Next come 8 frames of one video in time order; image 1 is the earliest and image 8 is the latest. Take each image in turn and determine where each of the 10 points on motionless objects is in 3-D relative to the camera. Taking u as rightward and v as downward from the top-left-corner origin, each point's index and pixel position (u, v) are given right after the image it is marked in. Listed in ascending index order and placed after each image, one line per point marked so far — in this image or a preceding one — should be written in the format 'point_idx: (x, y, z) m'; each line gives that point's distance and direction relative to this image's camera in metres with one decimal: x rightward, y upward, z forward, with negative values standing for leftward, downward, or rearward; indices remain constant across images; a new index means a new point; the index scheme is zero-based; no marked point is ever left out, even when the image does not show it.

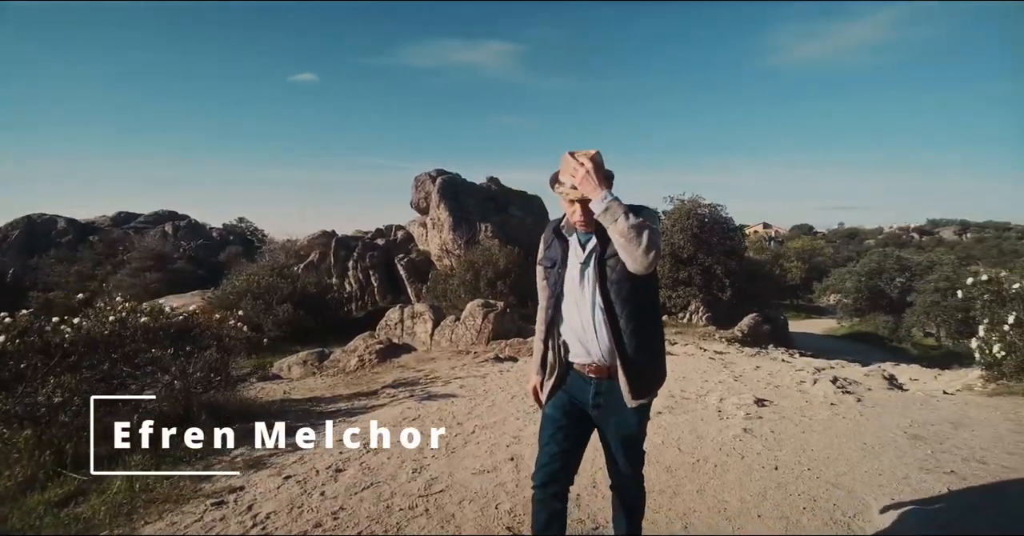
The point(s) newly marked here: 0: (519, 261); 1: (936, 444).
0: (+0.2, +0.2, +19.0) m
1: (+3.4, -1.4, +4.4) m
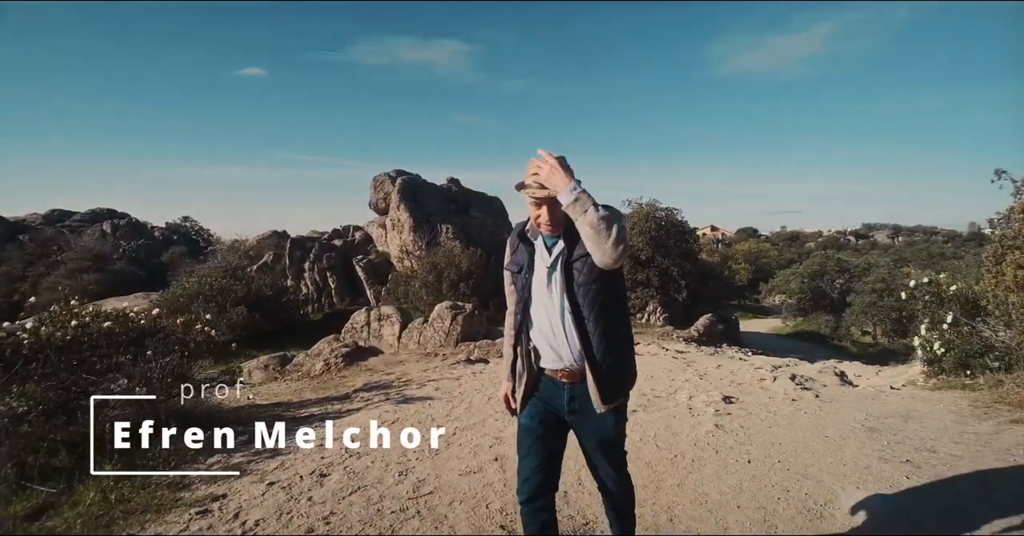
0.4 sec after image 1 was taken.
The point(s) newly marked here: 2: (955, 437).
0: (-1.1, +0.2, +19.0) m
1: (+3.3, -1.4, +4.7) m
2: (+3.7, -1.4, +4.7) m
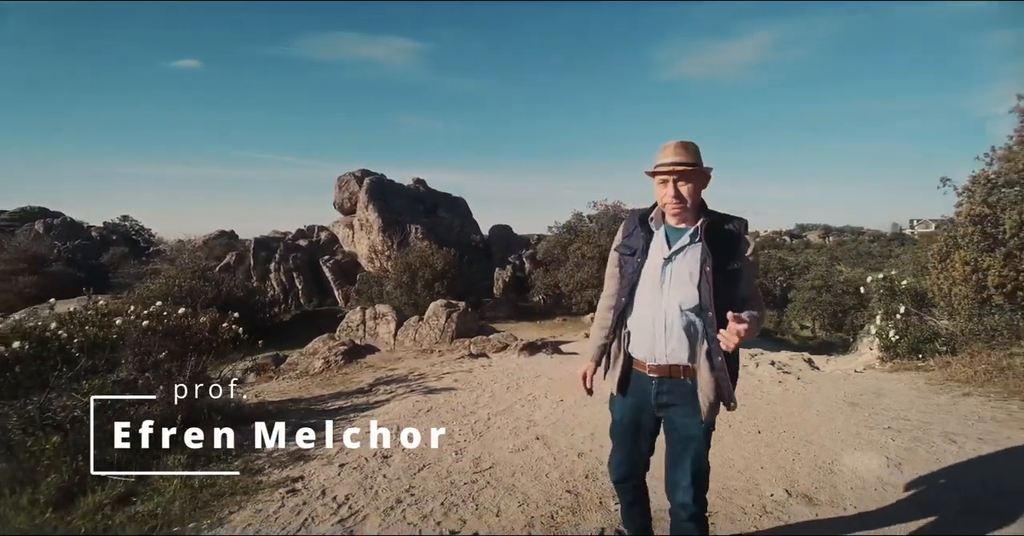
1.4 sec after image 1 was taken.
0: (-2.0, +0.2, +19.4) m
1: (+3.6, -1.4, +5.5) m
2: (+4.1, -1.4, +5.5) m
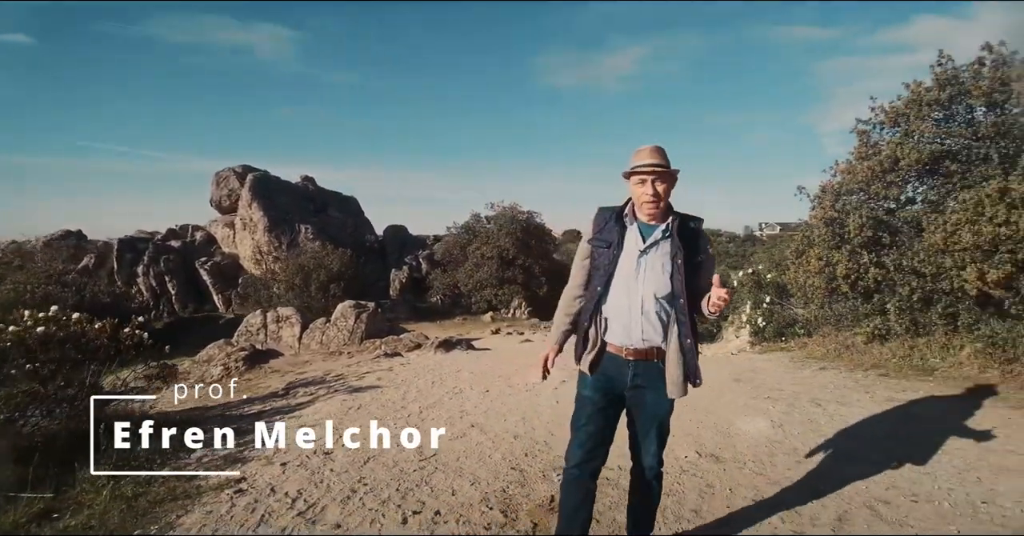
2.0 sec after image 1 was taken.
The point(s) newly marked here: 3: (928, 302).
0: (-5.5, +0.1, +18.9) m
1: (+2.8, -1.3, +6.4) m
2: (+3.3, -1.3, +6.5) m
3: (+5.3, -0.4, +7.1) m
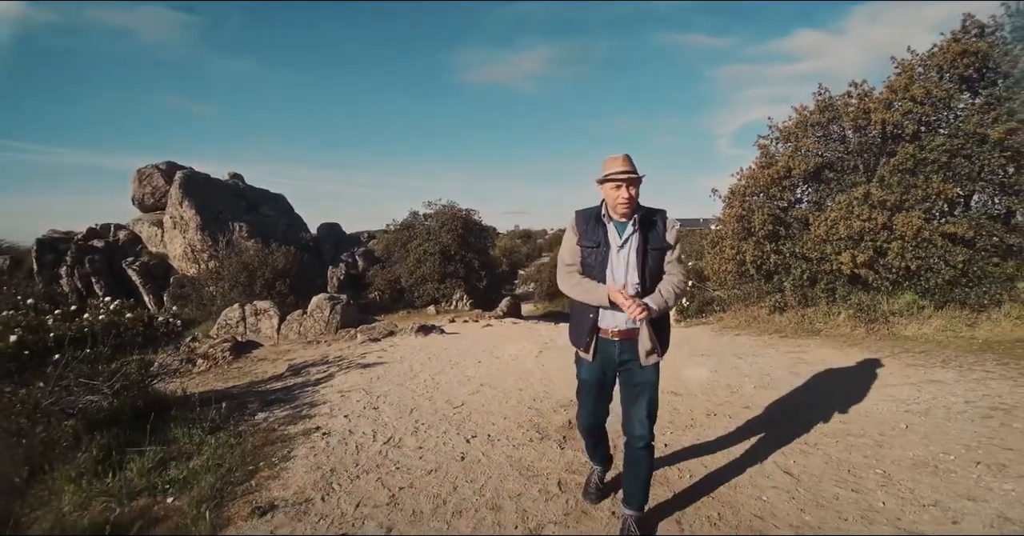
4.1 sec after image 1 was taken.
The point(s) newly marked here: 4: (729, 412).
0: (-7.6, +0.2, +19.1) m
1: (+2.6, -1.2, +8.1) m
2: (+3.0, -1.1, +8.3) m
3: (+5.0, -0.2, +9.1) m
4: (+2.1, -1.4, +5.2) m
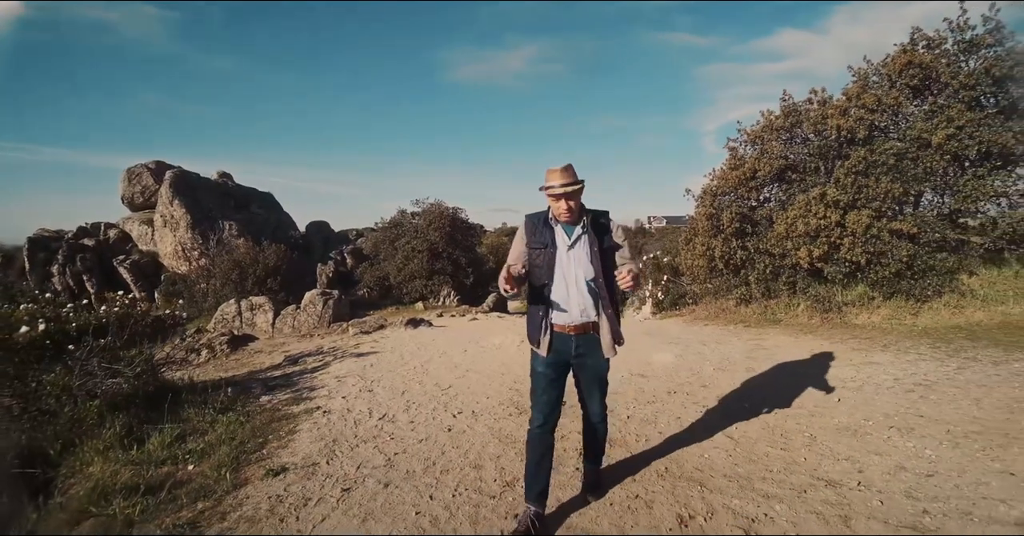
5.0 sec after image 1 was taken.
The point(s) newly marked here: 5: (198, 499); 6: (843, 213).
0: (-8.1, +0.3, +19.5) m
1: (+2.3, -1.1, +8.7) m
2: (+2.8, -1.0, +8.9) m
3: (+4.7, -0.1, +9.8) m
4: (+1.9, -1.3, +5.9) m
5: (-2.2, -1.6, +3.8) m
6: (+5.3, +0.9, +8.8) m
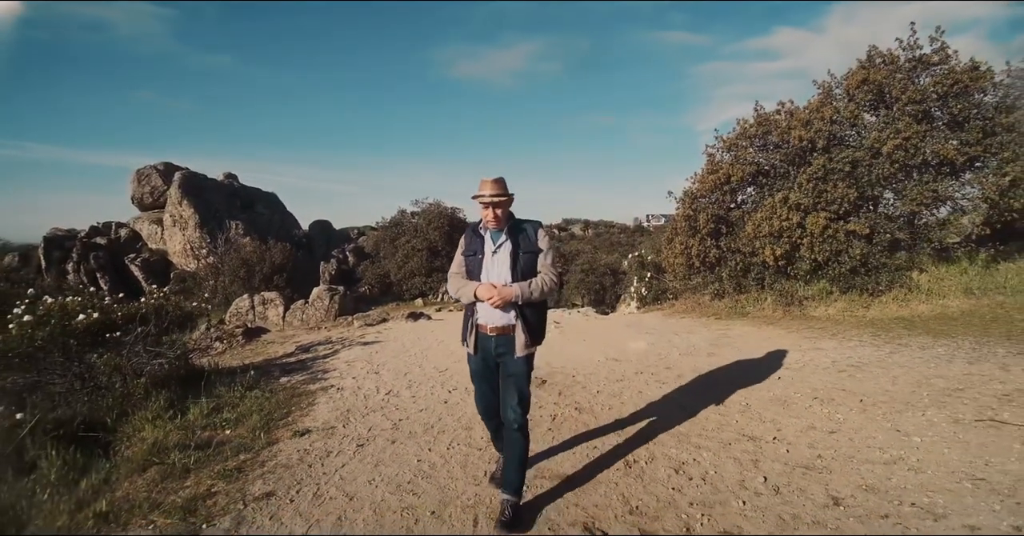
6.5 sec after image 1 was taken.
0: (-8.2, +0.4, +20.4) m
1: (+2.2, -1.0, +9.6) m
2: (+2.6, -1.0, +9.8) m
3: (+4.5, -0.1, +10.7) m
4: (+1.7, -1.3, +6.7) m
5: (-2.3, -1.6, +4.7) m
6: (+5.1, +0.9, +9.7) m
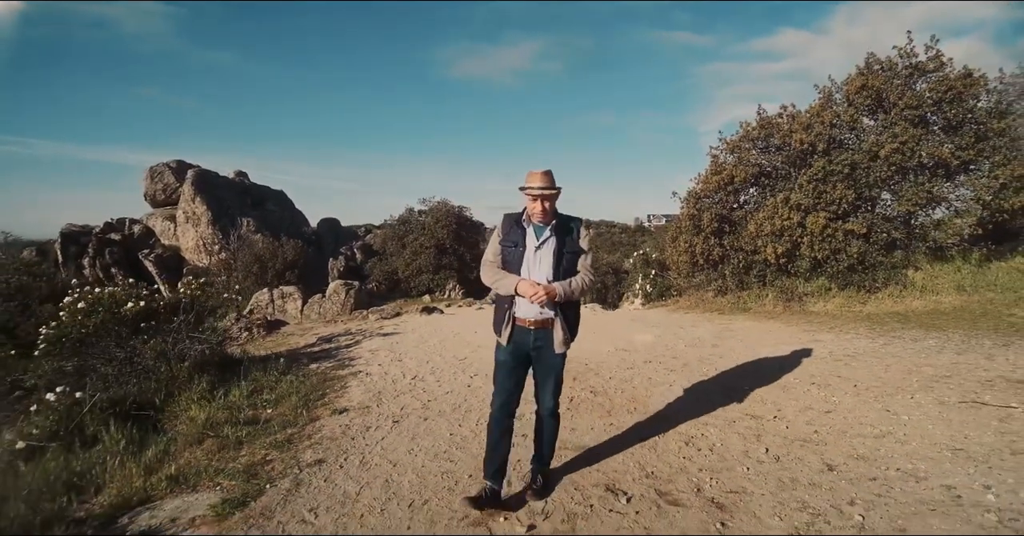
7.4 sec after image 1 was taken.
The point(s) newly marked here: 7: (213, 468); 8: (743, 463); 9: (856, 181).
0: (-8.0, +0.5, +20.8) m
1: (+2.4, -1.0, +10.0) m
2: (+2.9, -0.9, +10.2) m
3: (+4.8, 0.0, +11.1) m
4: (+1.9, -1.2, +7.2) m
5: (-2.1, -1.5, +5.1) m
6: (+5.3, +1.0, +10.1) m
7: (-2.4, -1.6, +4.4) m
8: (+1.7, -1.4, +4.1) m
9: (+6.2, +1.6, +10.0) m
